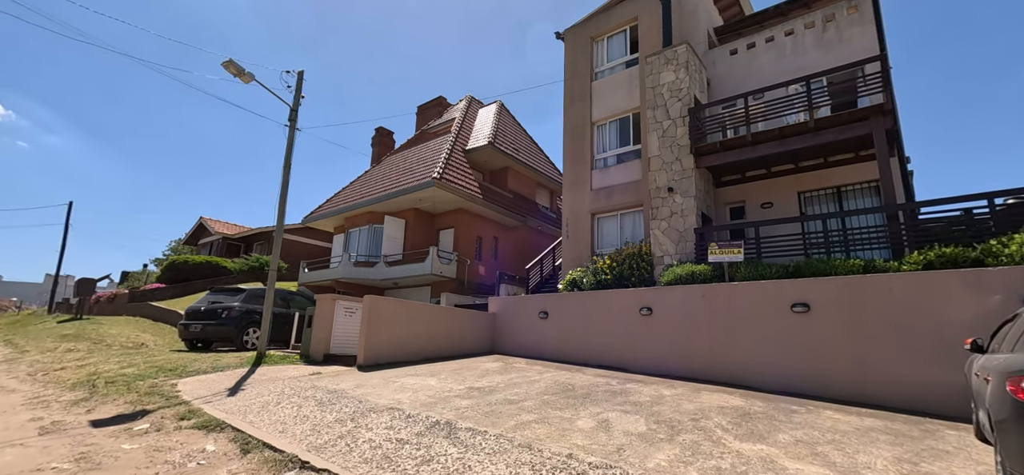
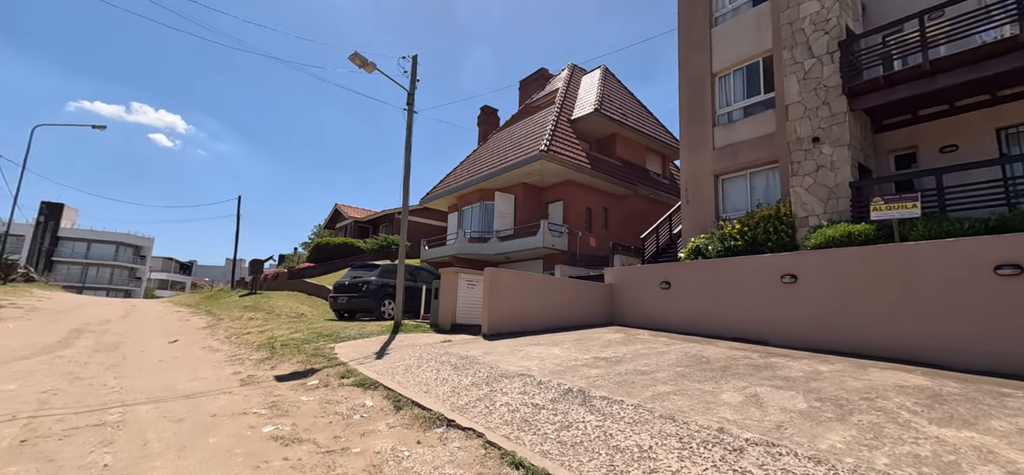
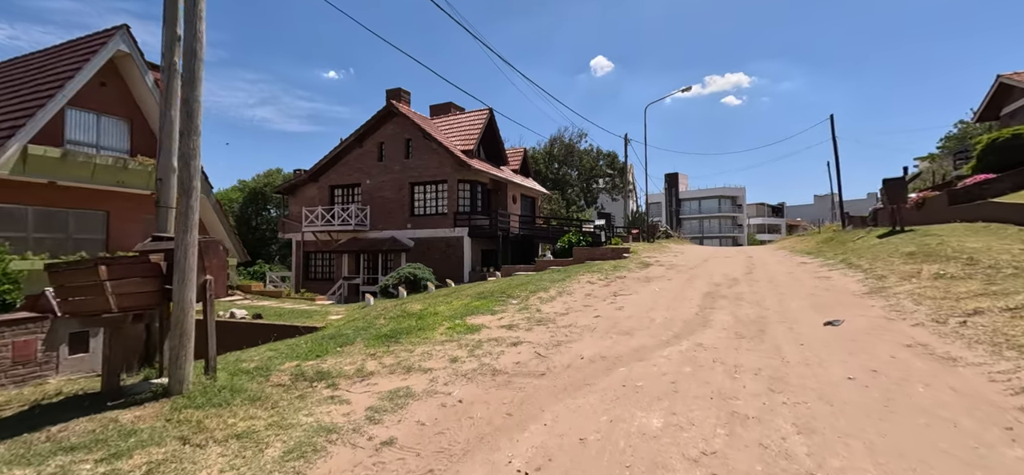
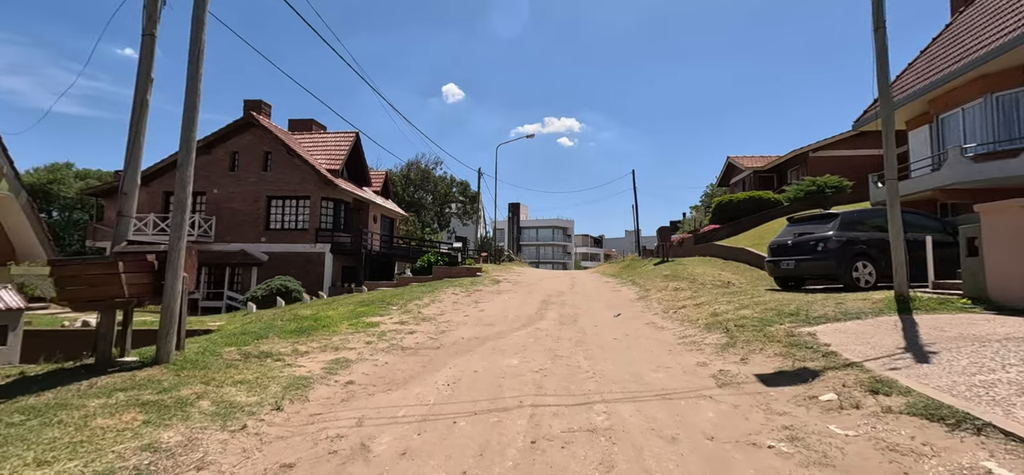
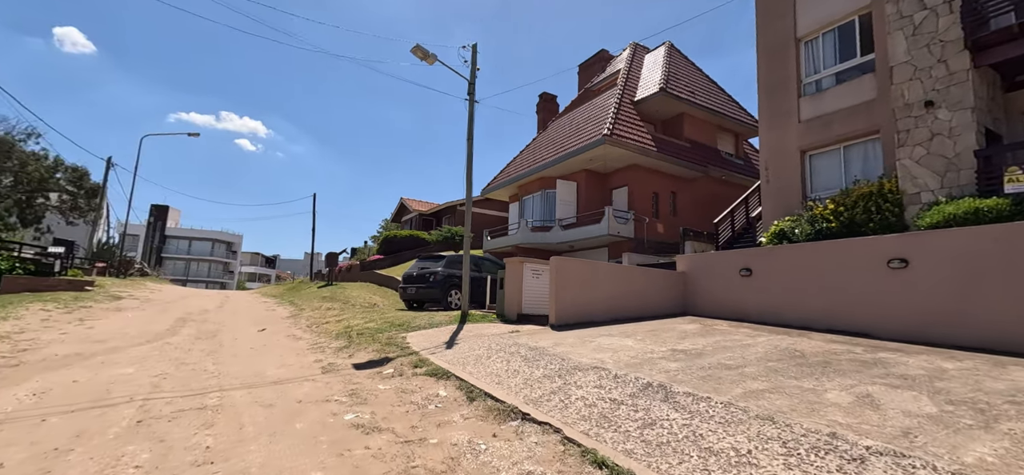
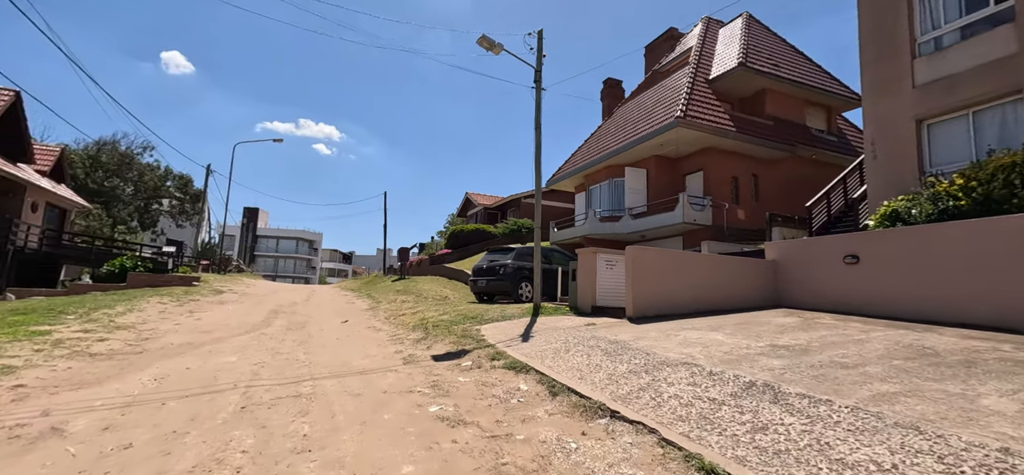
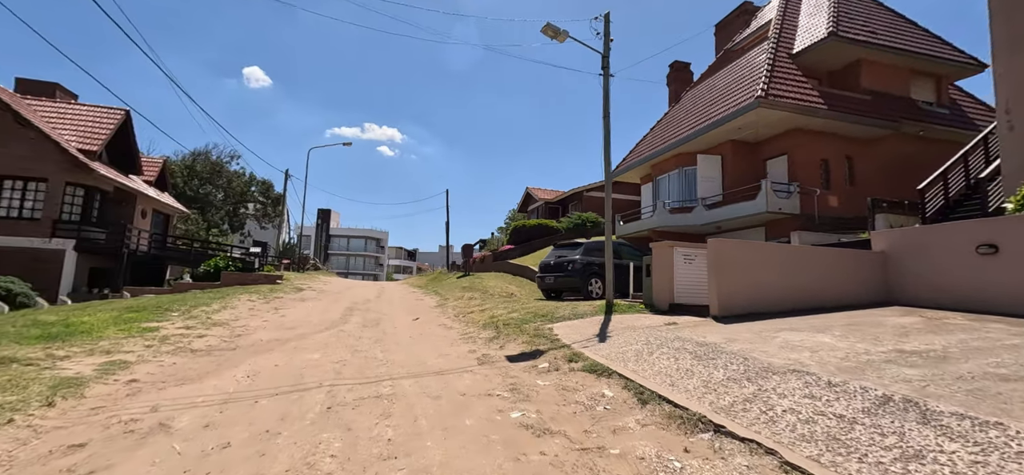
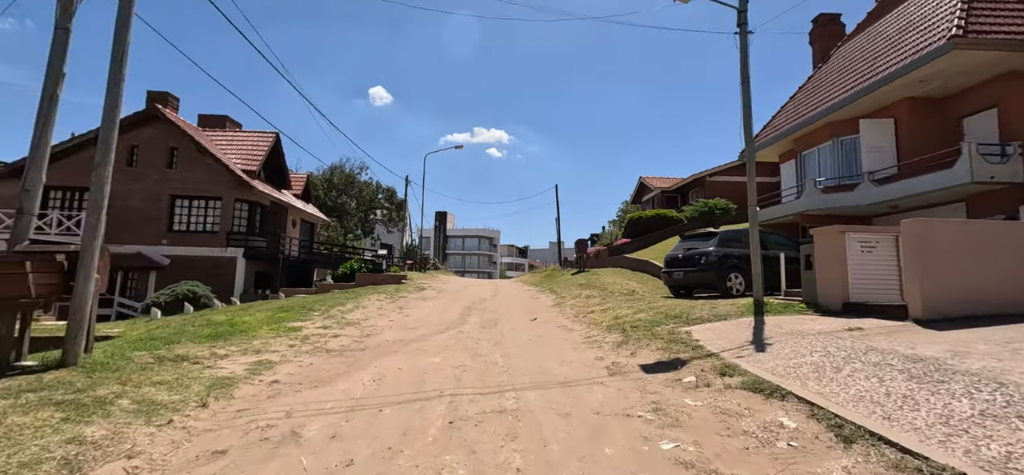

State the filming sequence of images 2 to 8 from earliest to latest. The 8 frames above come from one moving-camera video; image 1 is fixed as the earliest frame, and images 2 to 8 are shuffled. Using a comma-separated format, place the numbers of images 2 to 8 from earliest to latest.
2, 5, 6, 7, 8, 4, 3
